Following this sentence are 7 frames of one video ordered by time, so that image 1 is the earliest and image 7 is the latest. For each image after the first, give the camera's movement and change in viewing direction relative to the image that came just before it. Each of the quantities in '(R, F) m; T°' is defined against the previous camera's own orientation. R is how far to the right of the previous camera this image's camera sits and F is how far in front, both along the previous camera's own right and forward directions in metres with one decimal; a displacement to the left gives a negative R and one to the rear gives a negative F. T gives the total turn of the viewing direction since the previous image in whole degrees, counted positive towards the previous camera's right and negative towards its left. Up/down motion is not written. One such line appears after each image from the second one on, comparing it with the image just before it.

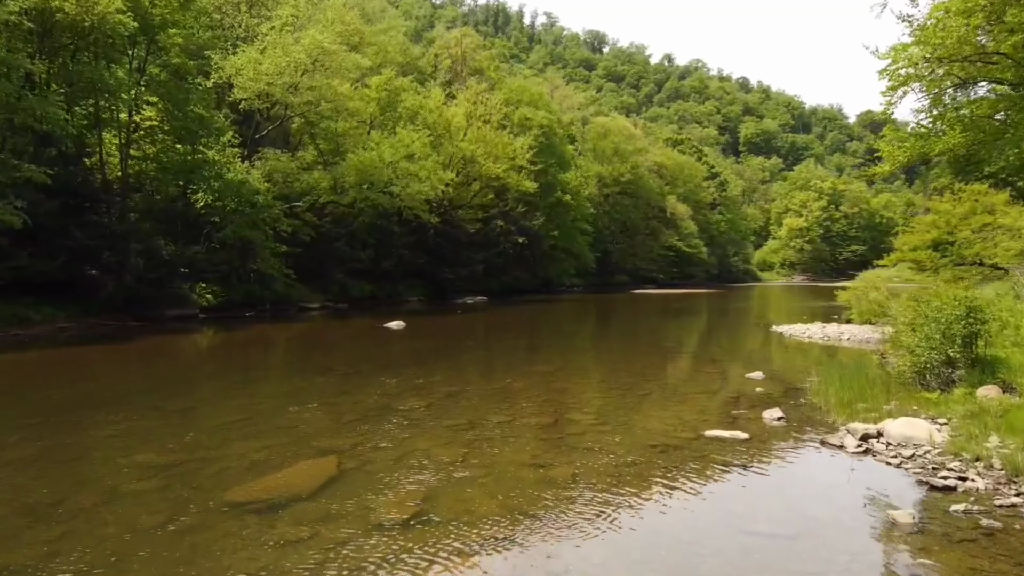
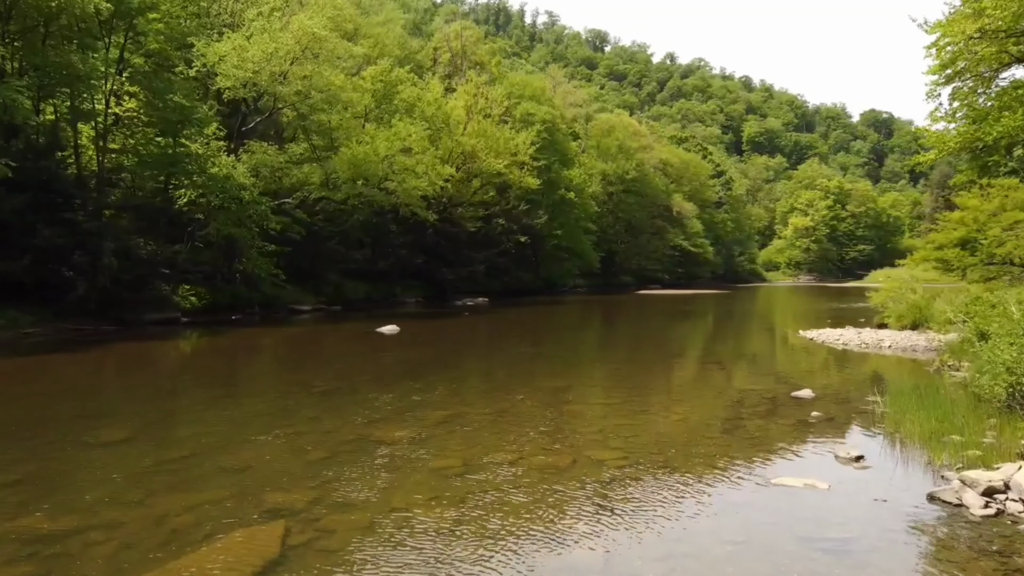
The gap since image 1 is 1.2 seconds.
(-0.1, +1.9) m; 0°
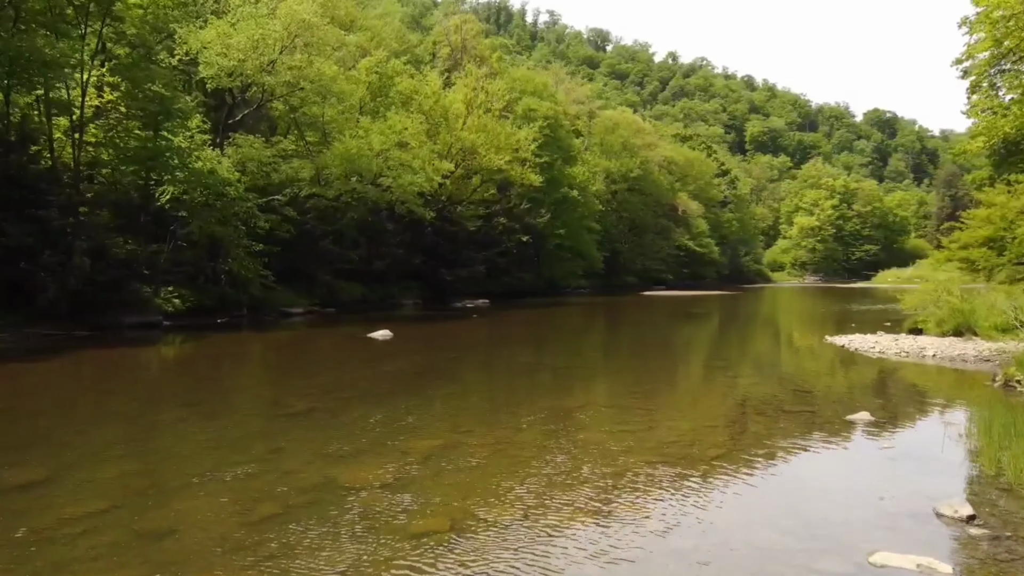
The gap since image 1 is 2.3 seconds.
(0.0, +1.7) m; 0°
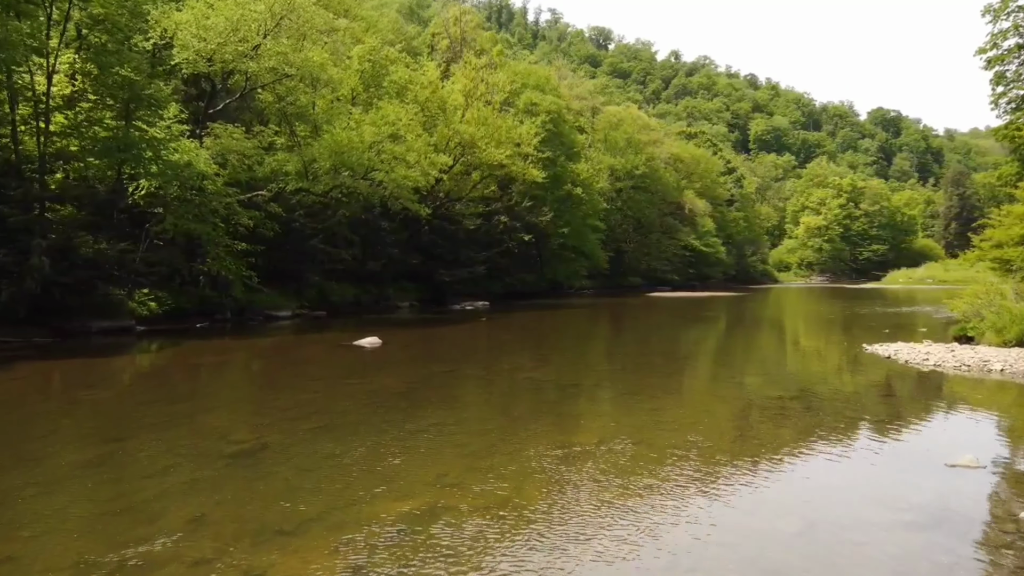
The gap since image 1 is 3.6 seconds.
(0.0, +2.0) m; 0°
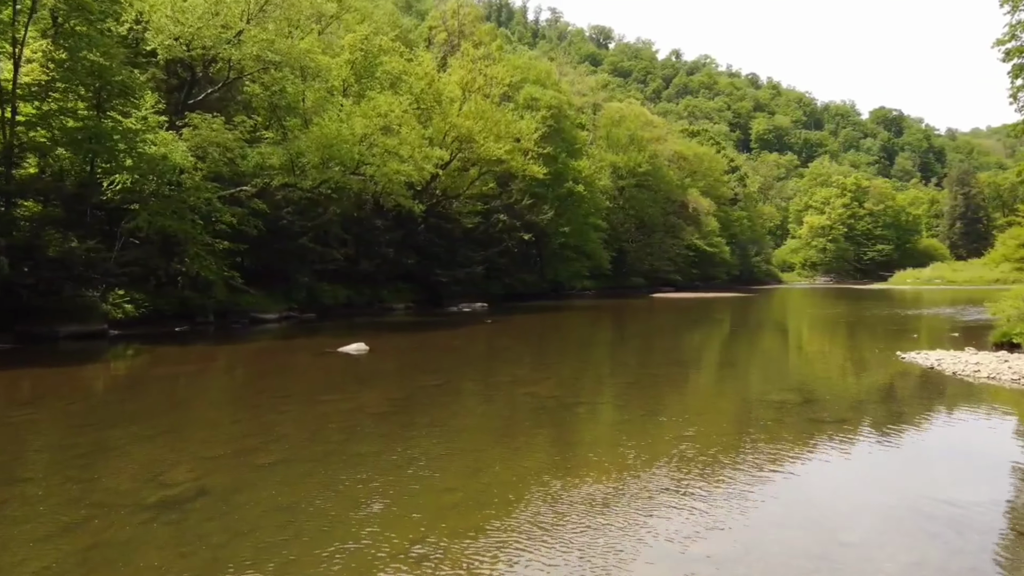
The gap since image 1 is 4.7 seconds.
(0.0, +1.6) m; 0°
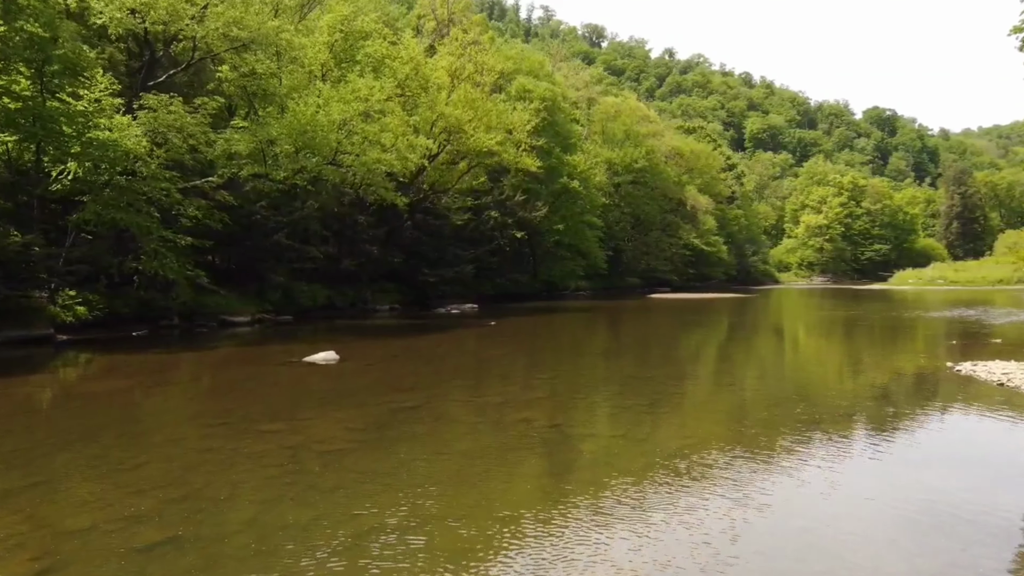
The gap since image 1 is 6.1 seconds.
(0.0, +2.2) m; +1°
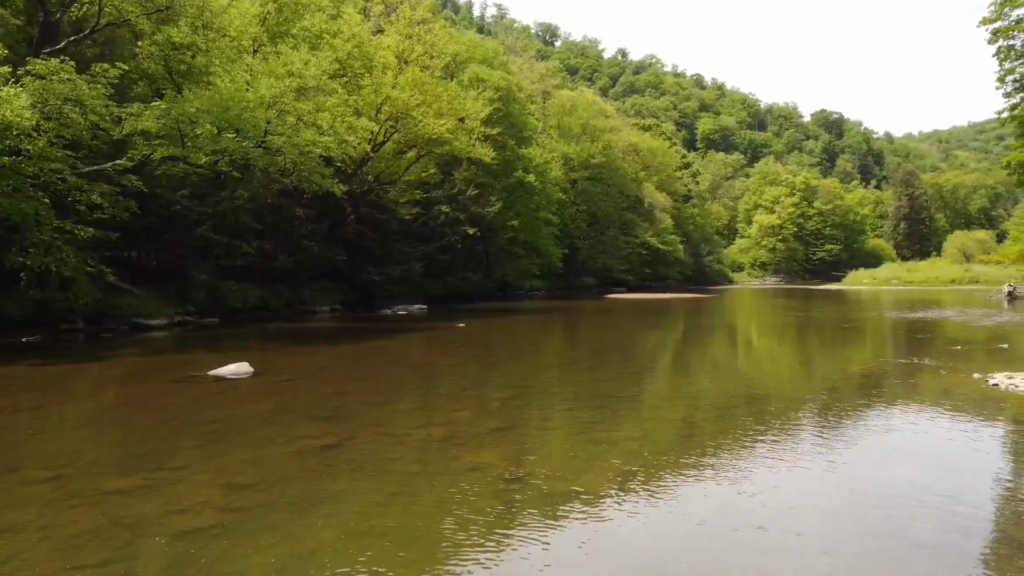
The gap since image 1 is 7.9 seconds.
(+0.1, +2.3) m; +4°
